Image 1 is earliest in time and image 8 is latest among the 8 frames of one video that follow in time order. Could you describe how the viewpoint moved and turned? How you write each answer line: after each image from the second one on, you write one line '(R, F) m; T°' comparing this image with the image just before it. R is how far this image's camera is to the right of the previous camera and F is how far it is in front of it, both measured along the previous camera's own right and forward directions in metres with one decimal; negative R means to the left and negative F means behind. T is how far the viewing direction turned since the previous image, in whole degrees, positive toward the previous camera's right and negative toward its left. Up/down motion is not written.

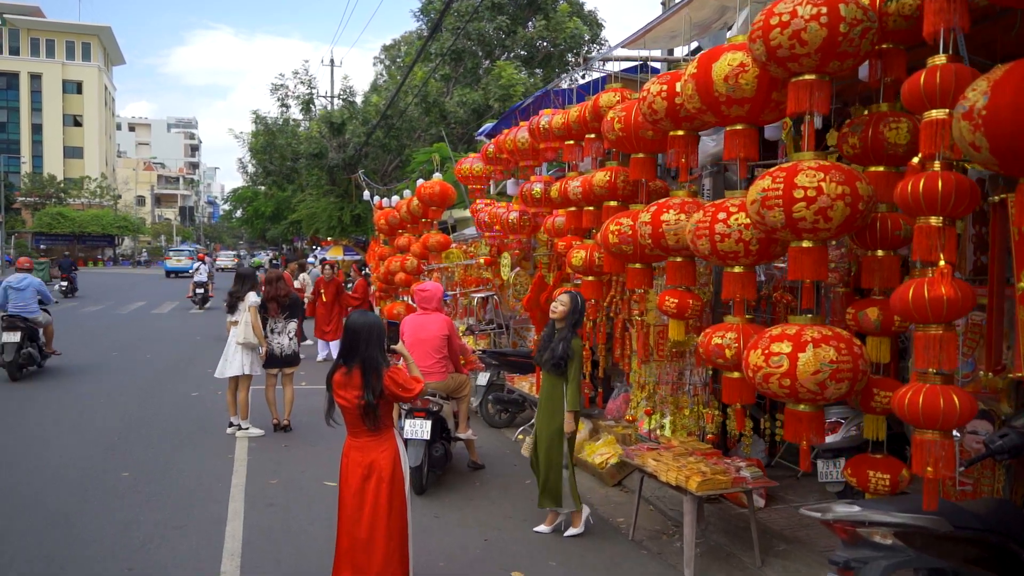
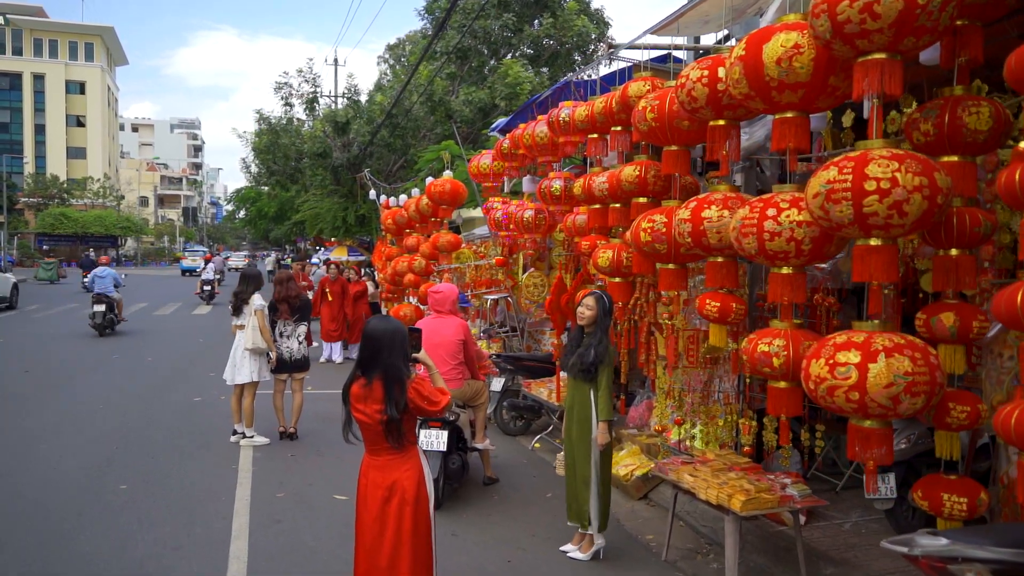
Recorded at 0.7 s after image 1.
(-0.1, +0.3) m; 0°
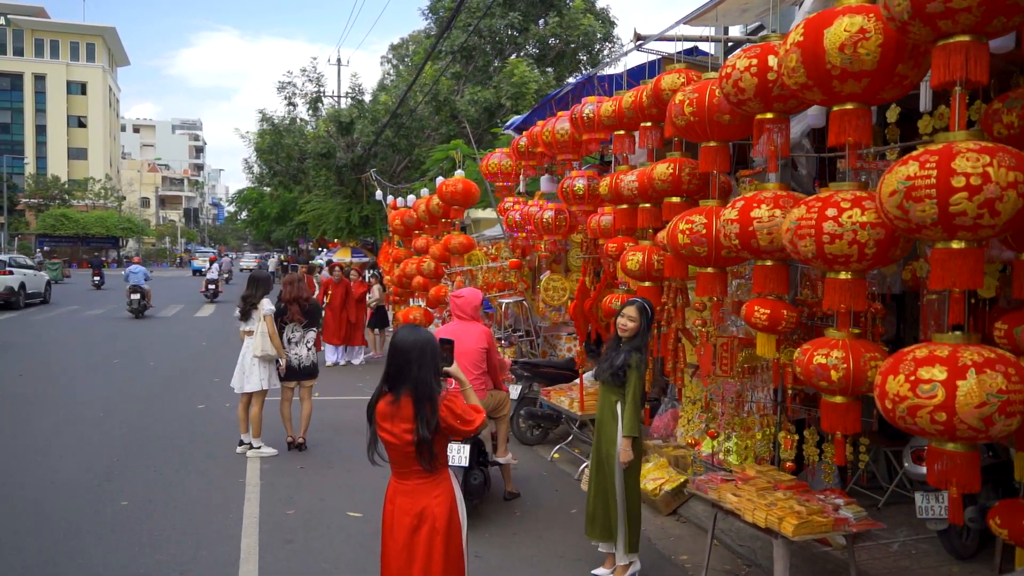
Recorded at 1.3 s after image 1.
(-0.1, +0.3) m; 0°
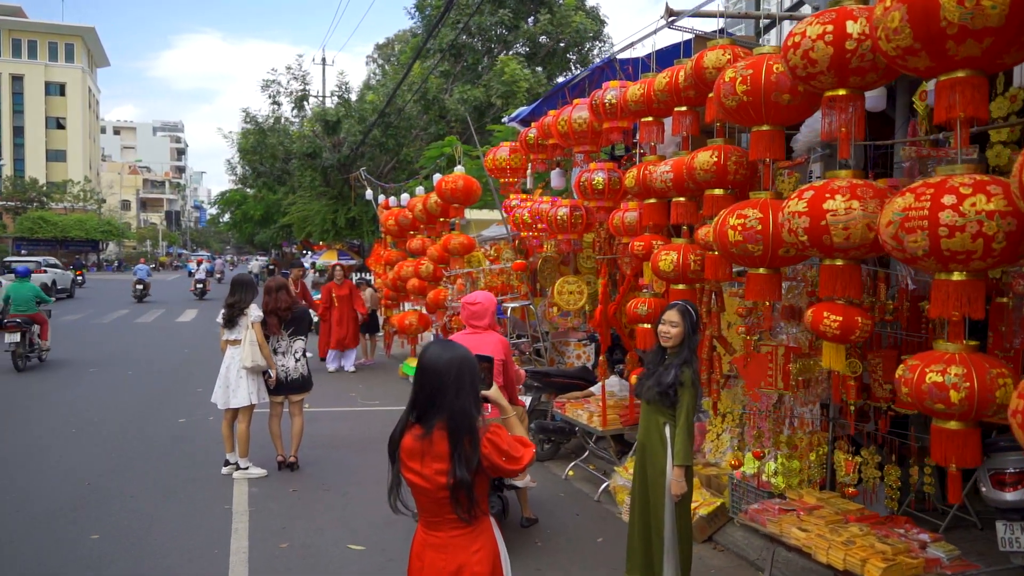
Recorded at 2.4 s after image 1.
(-0.2, +0.6) m; +1°
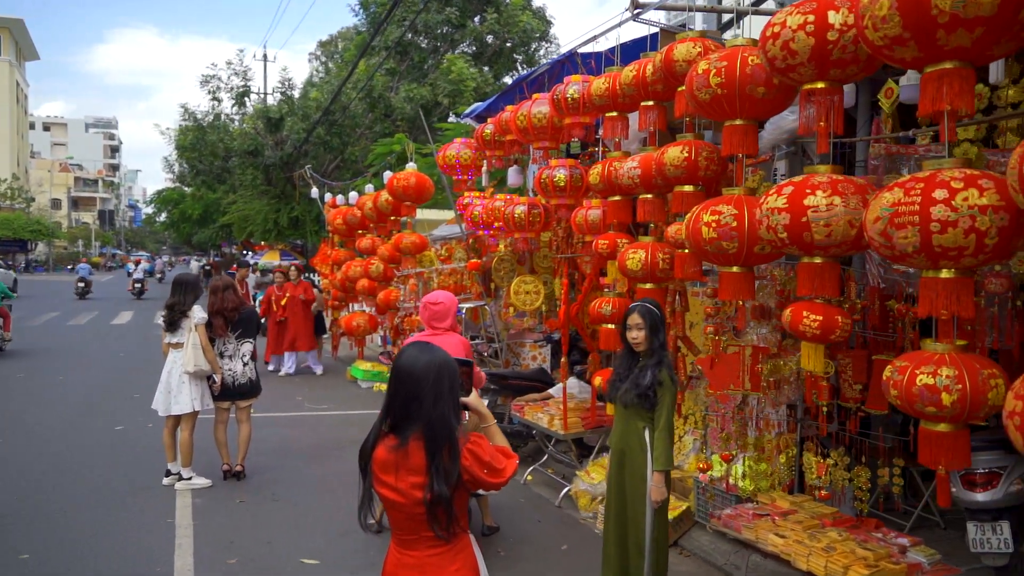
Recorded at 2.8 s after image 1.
(-0.1, +0.2) m; +4°
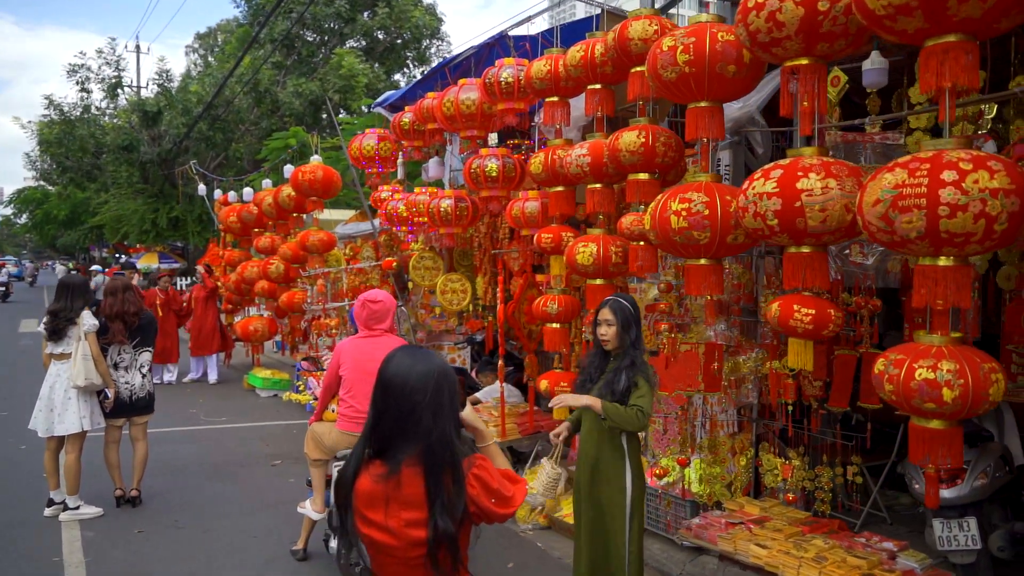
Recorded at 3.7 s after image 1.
(-0.3, +0.4) m; +8°
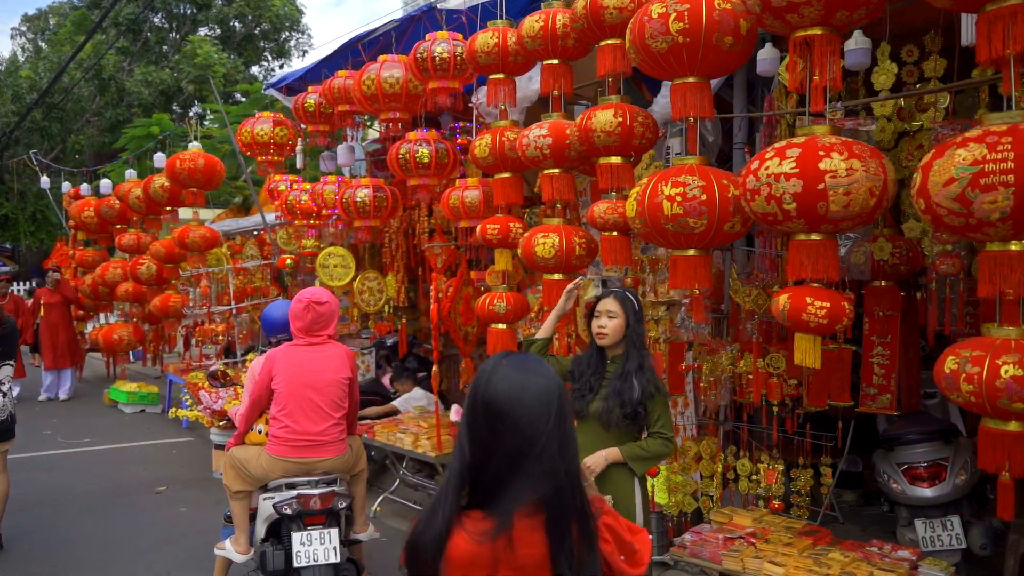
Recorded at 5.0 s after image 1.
(-0.4, +0.5) m; +10°
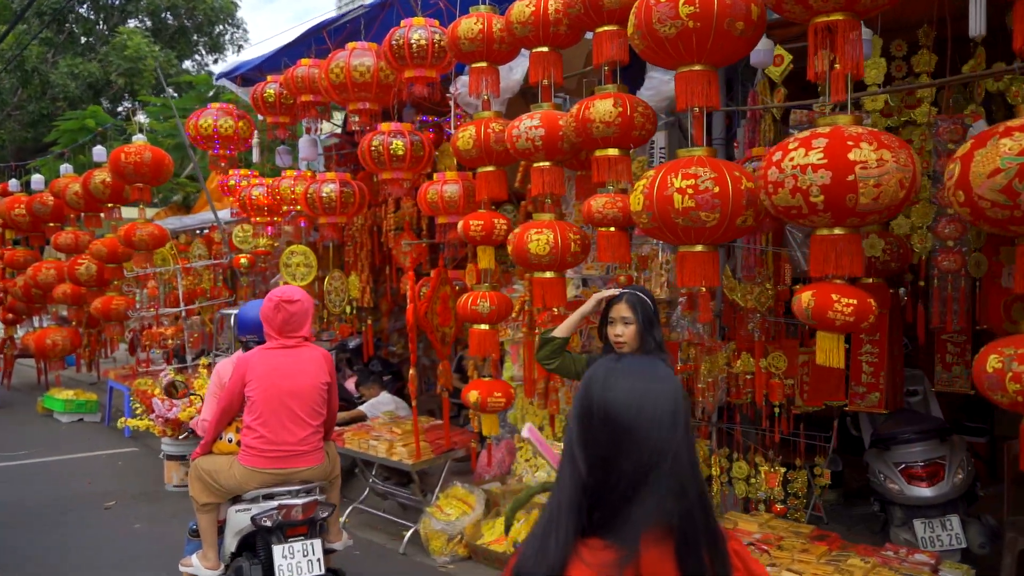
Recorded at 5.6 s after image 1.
(-0.2, +0.2) m; +4°
